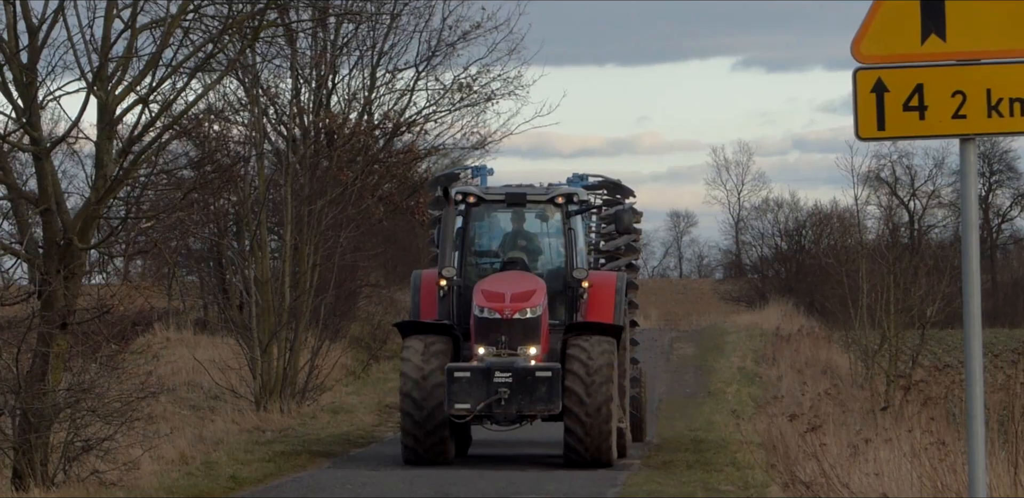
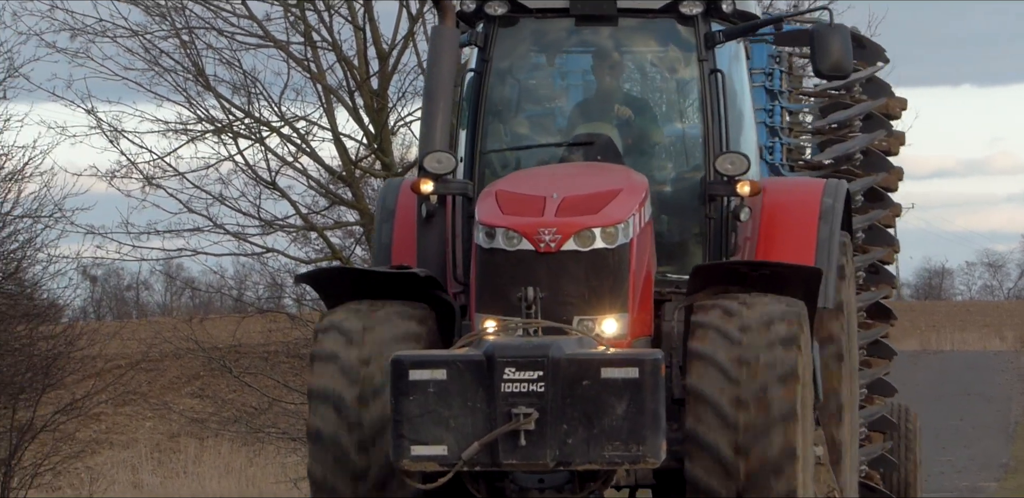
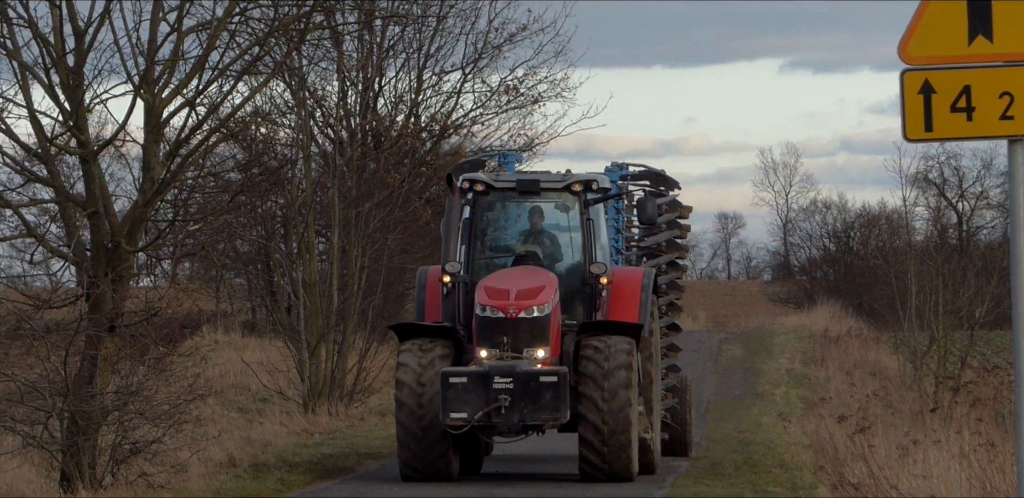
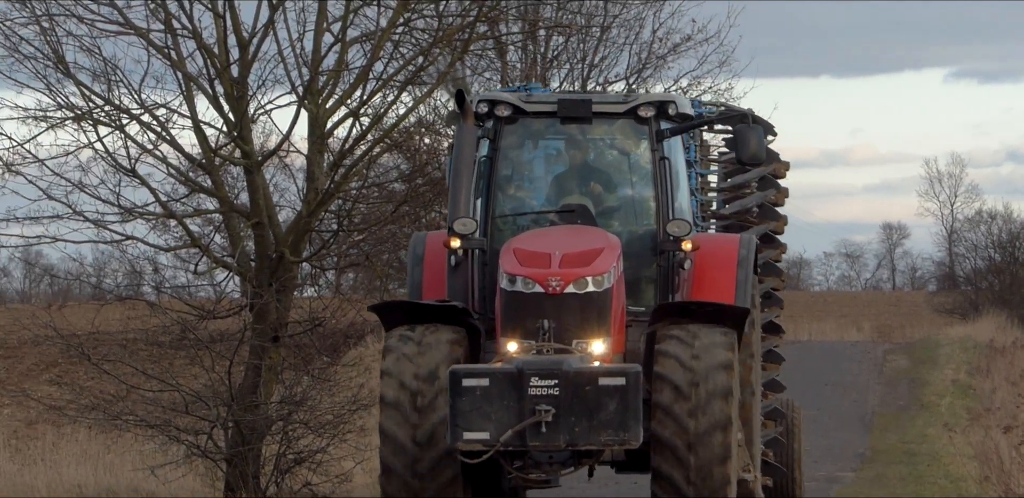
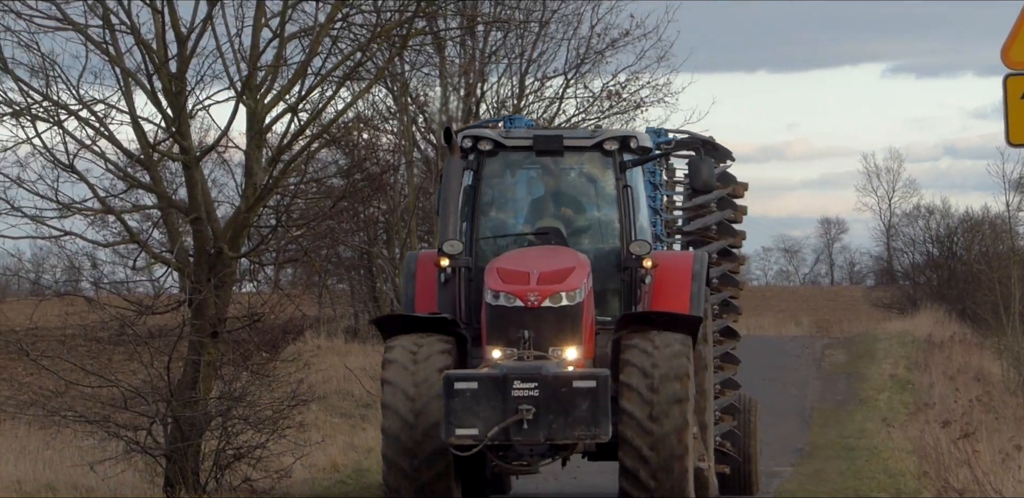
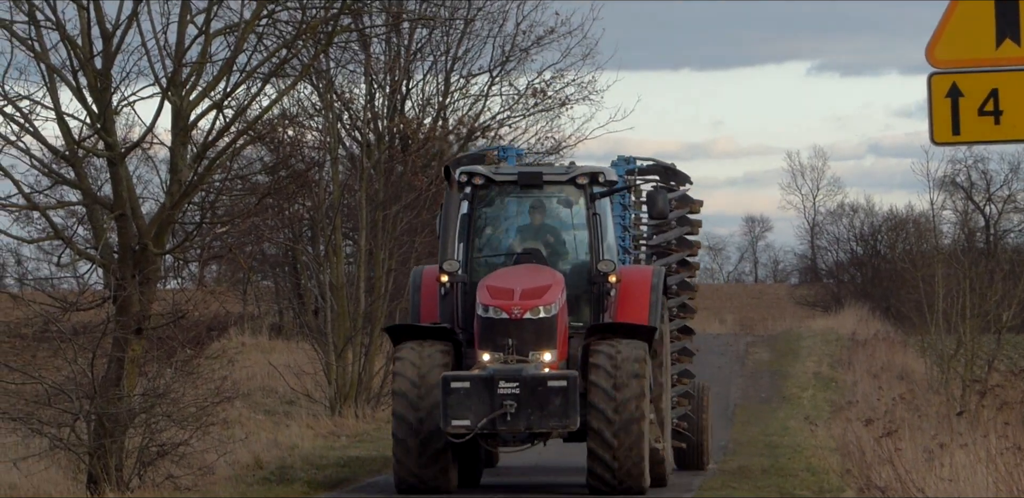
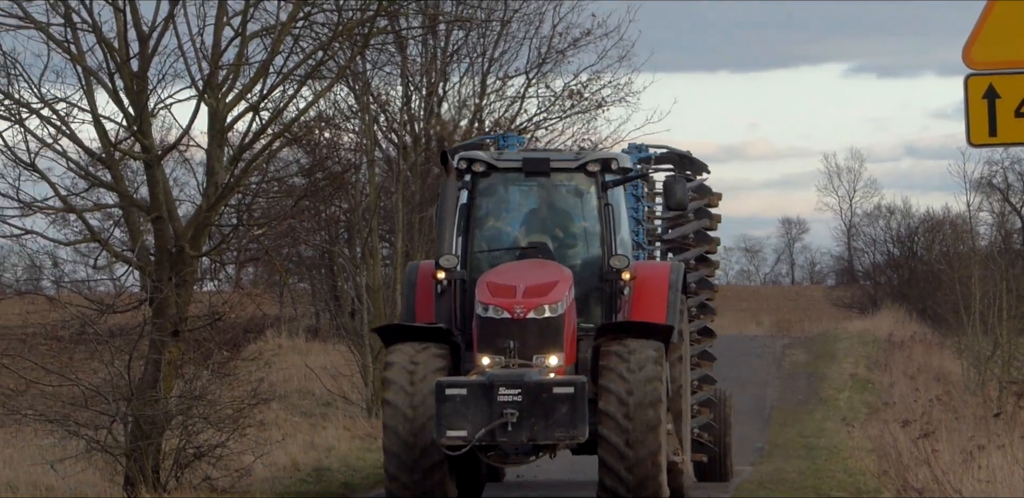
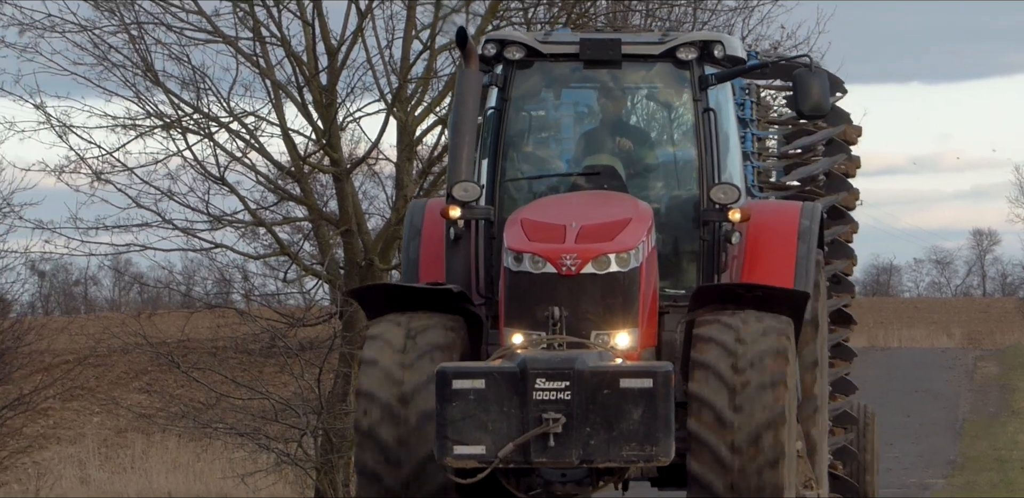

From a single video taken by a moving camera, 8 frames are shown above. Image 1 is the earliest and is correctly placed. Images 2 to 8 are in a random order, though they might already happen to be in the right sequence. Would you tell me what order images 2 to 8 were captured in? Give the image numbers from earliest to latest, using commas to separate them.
3, 6, 7, 5, 4, 8, 2
